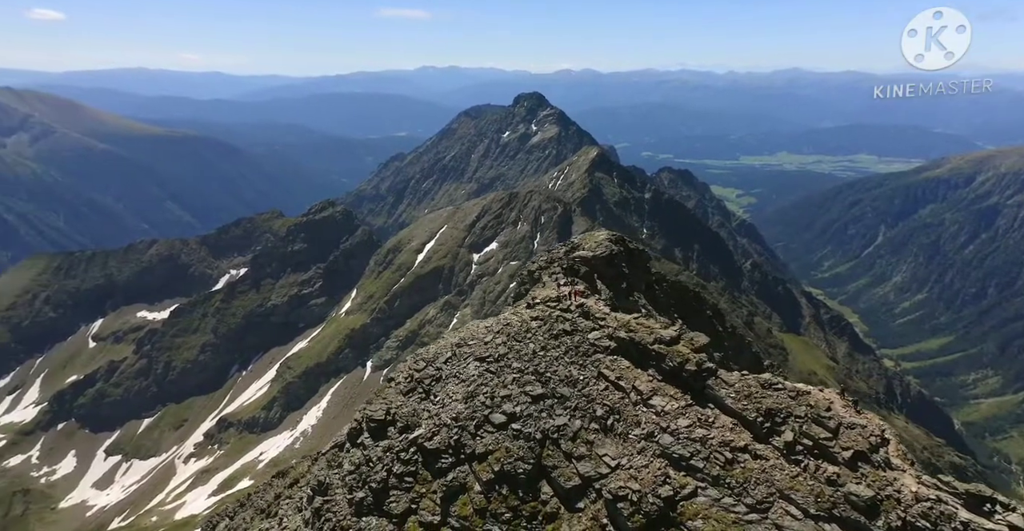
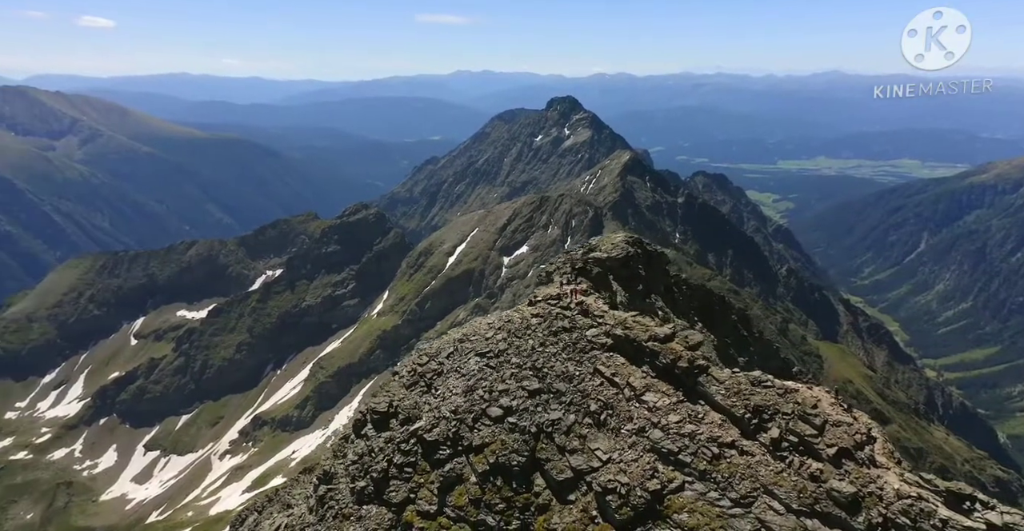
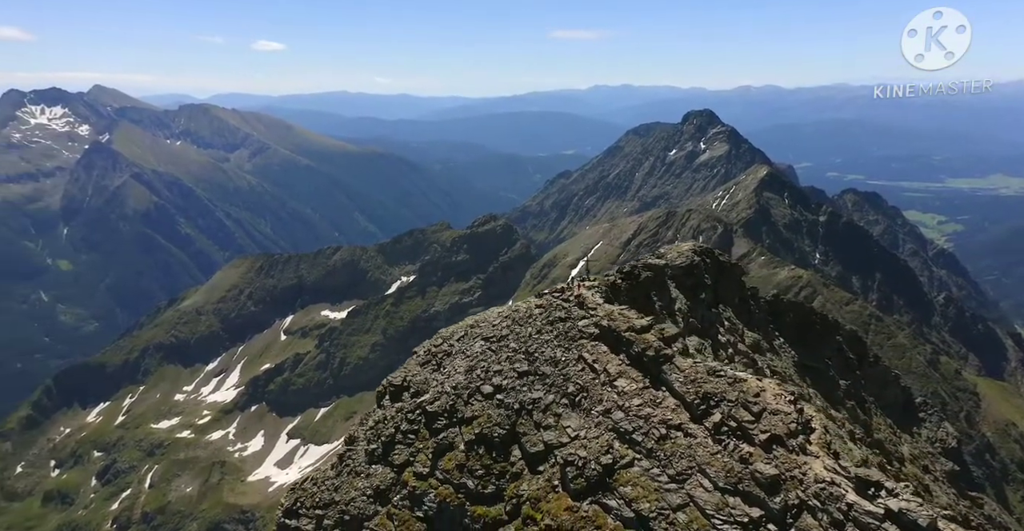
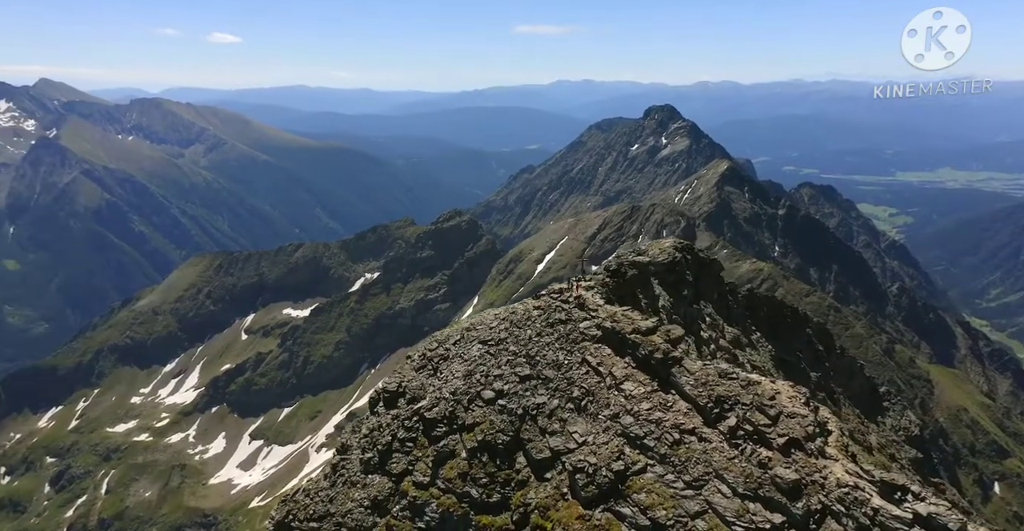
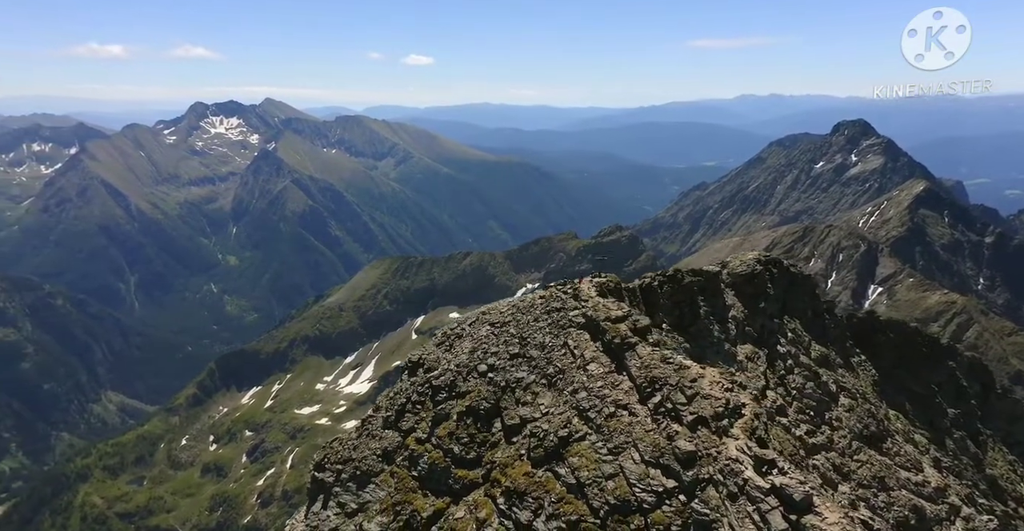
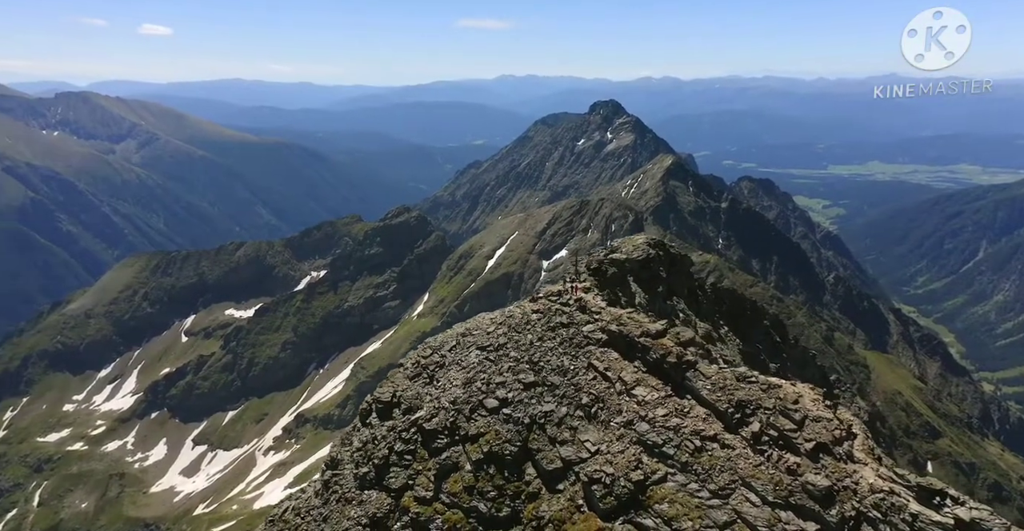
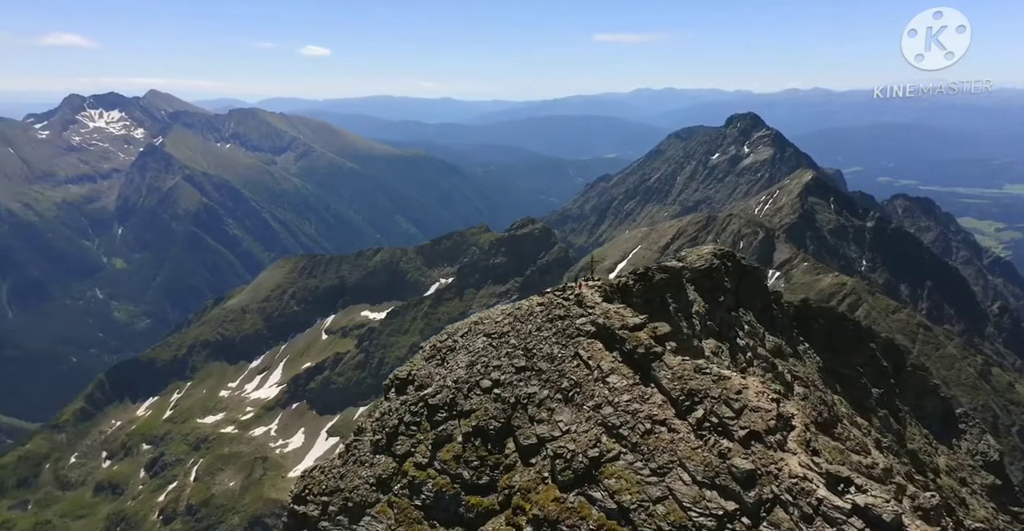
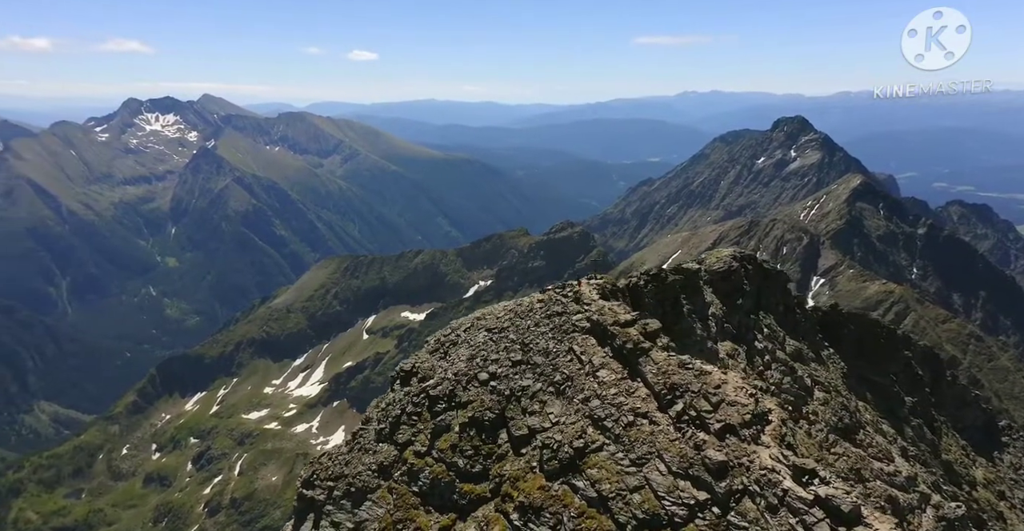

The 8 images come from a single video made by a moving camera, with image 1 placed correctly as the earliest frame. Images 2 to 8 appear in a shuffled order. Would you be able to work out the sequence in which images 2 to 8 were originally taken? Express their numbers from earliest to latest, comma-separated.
2, 6, 4, 3, 7, 8, 5
